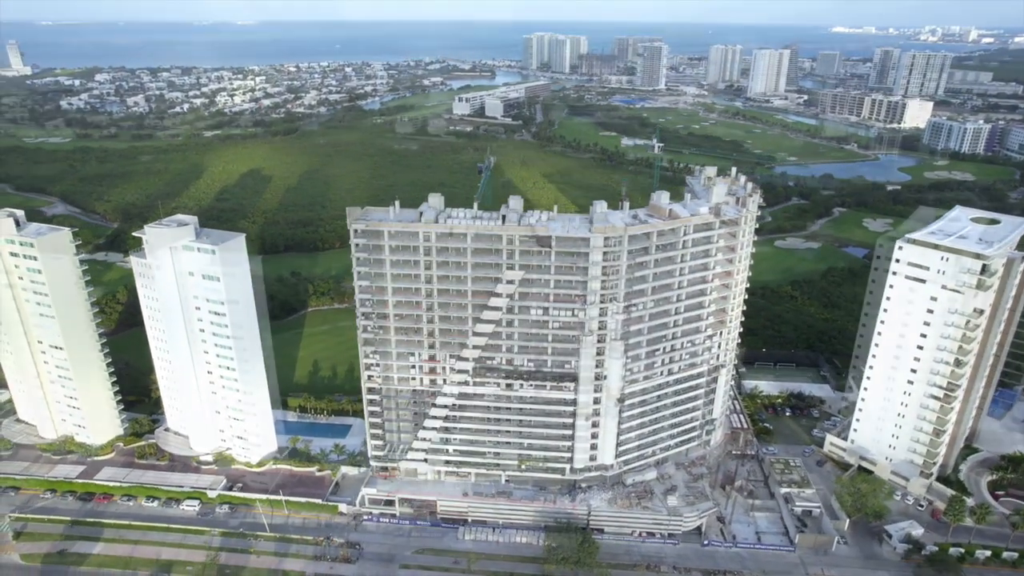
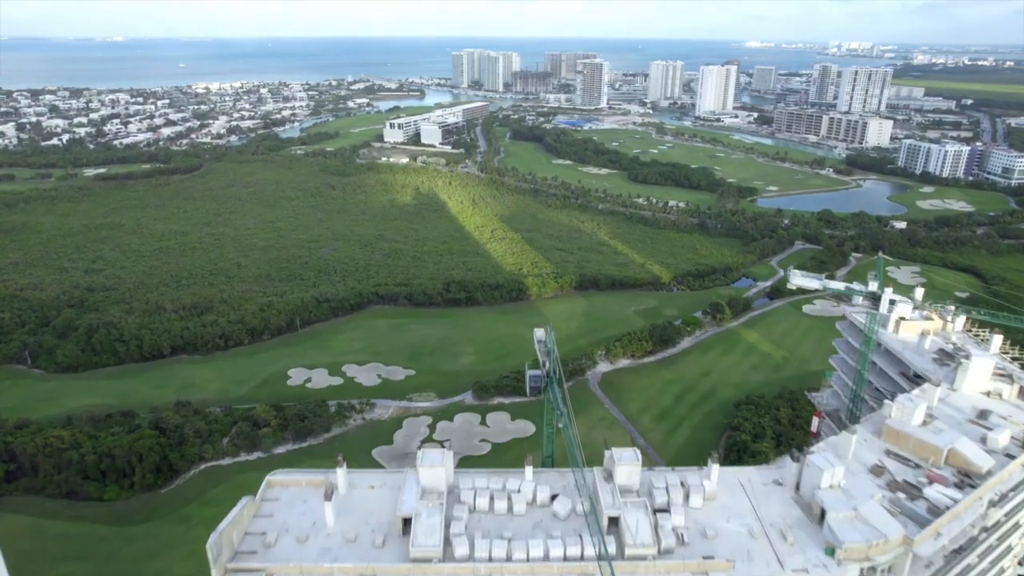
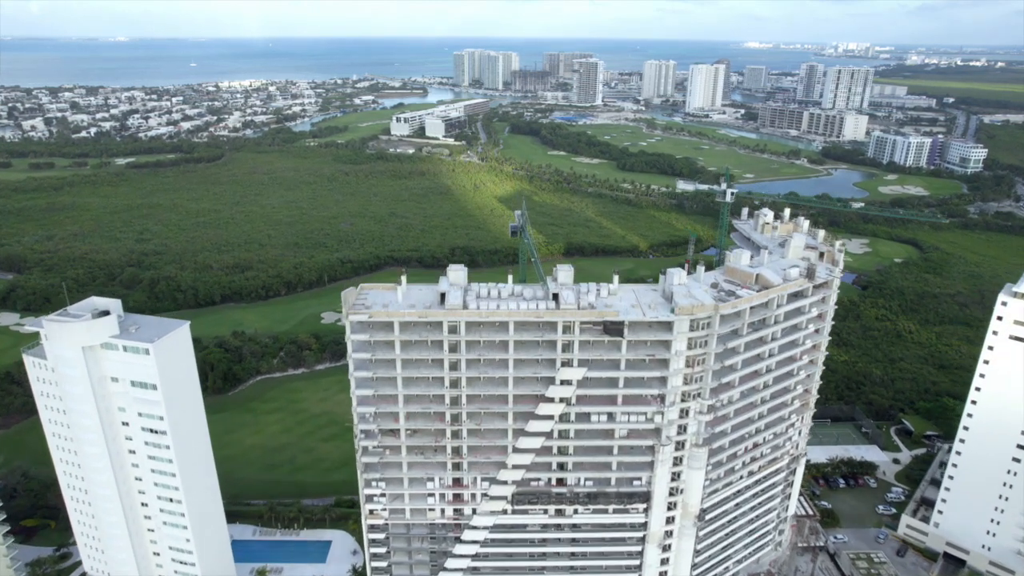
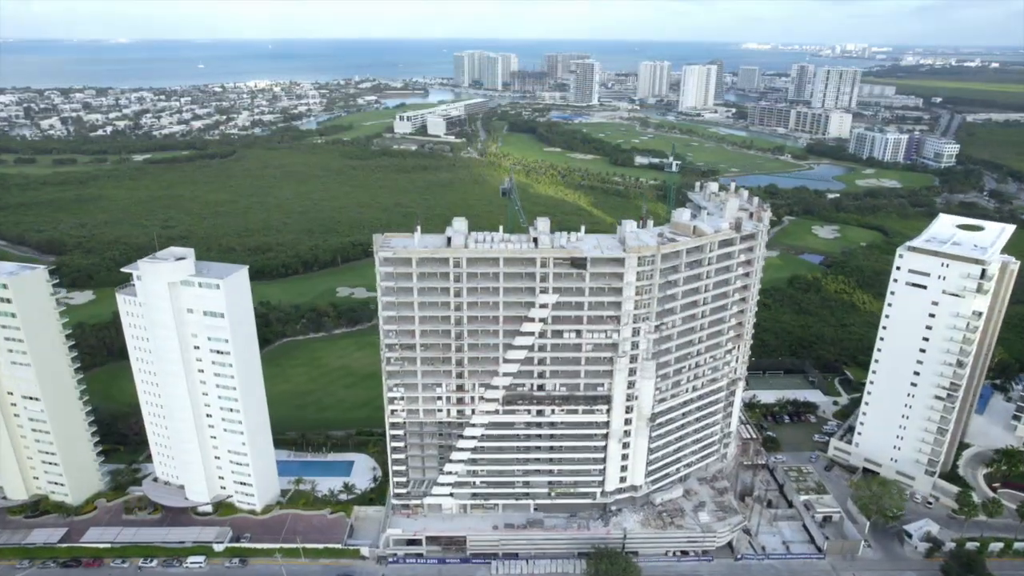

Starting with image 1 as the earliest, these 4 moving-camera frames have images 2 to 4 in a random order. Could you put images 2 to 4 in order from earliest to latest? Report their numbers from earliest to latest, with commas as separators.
4, 3, 2
